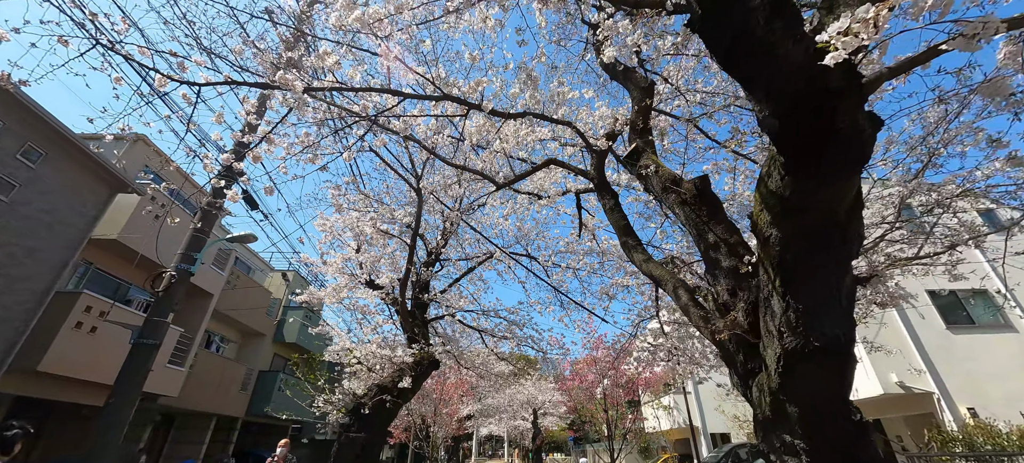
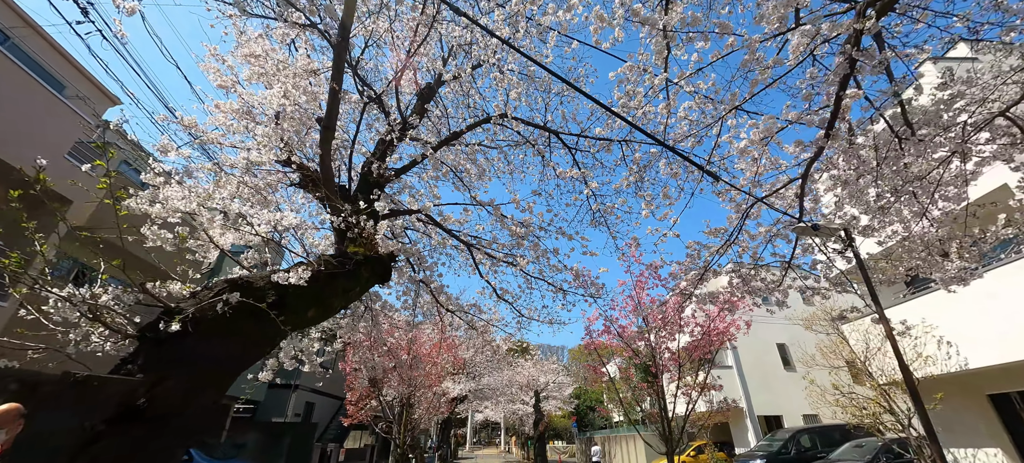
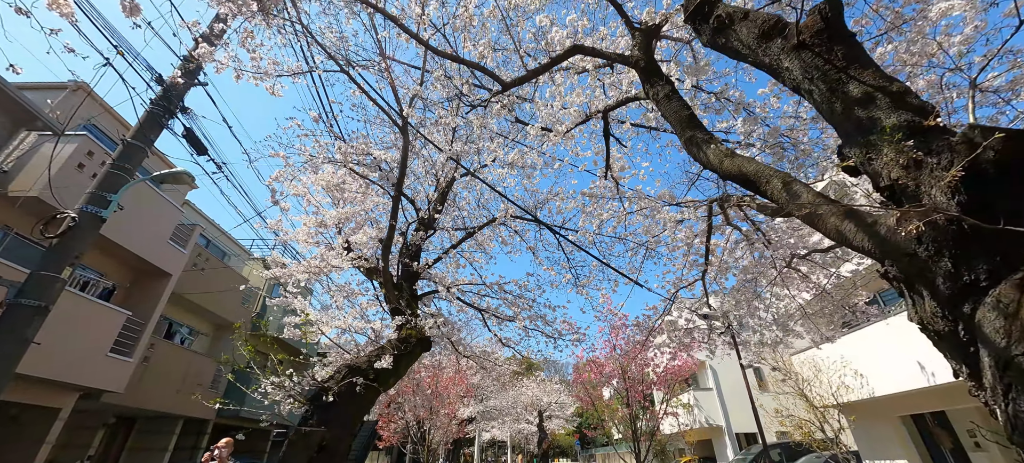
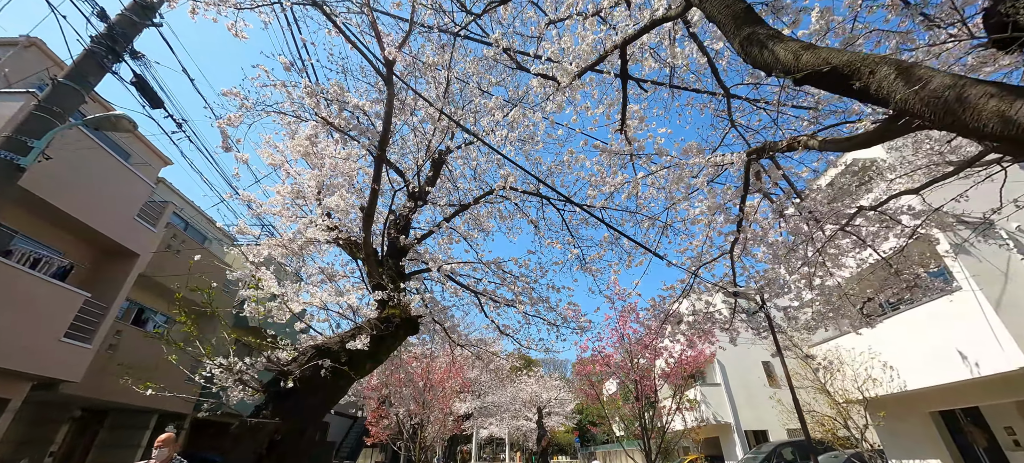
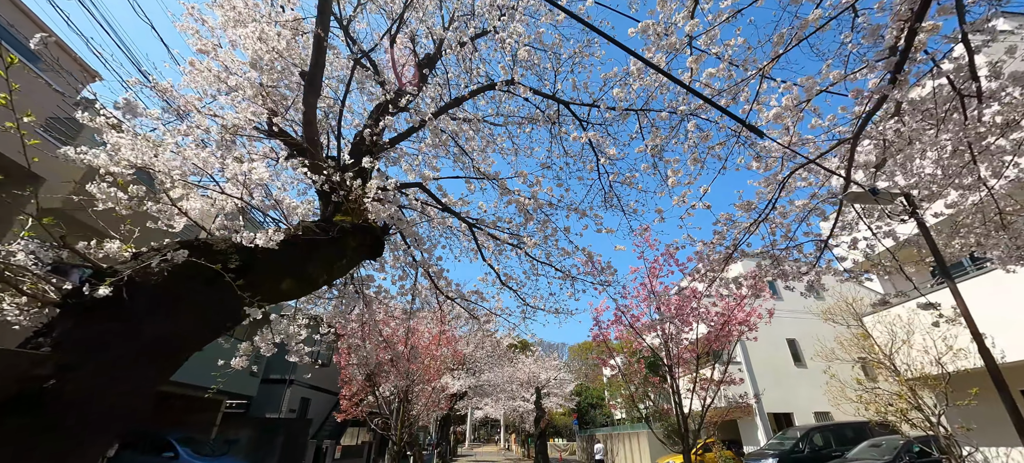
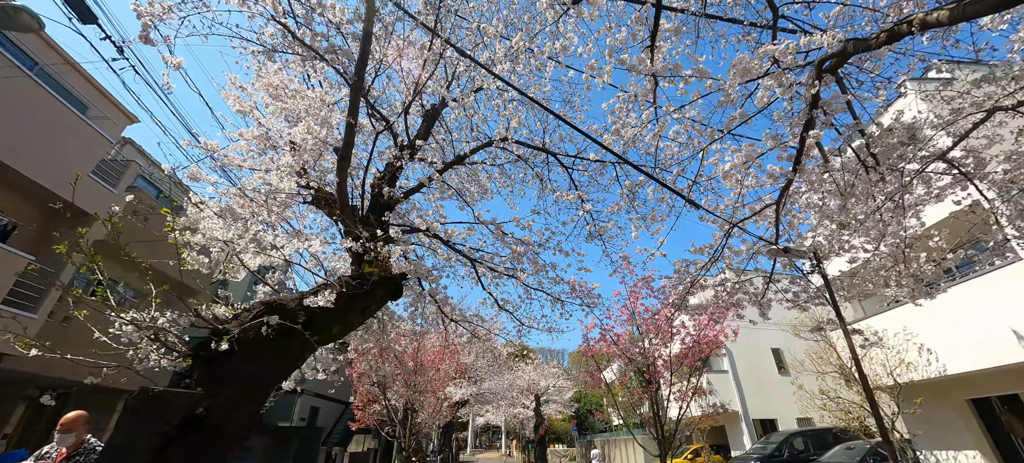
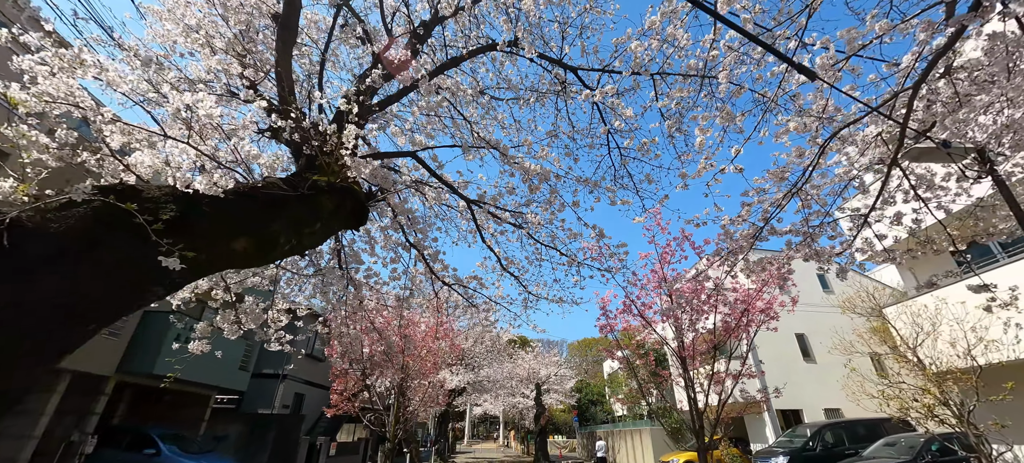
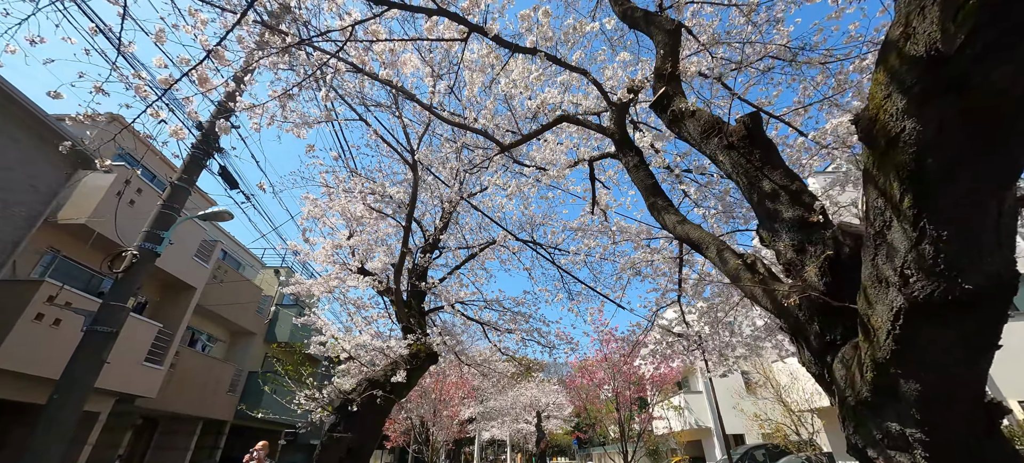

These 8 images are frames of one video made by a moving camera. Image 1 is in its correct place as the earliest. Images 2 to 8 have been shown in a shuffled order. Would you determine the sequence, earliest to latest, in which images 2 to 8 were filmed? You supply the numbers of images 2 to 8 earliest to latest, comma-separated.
8, 3, 4, 6, 2, 5, 7
